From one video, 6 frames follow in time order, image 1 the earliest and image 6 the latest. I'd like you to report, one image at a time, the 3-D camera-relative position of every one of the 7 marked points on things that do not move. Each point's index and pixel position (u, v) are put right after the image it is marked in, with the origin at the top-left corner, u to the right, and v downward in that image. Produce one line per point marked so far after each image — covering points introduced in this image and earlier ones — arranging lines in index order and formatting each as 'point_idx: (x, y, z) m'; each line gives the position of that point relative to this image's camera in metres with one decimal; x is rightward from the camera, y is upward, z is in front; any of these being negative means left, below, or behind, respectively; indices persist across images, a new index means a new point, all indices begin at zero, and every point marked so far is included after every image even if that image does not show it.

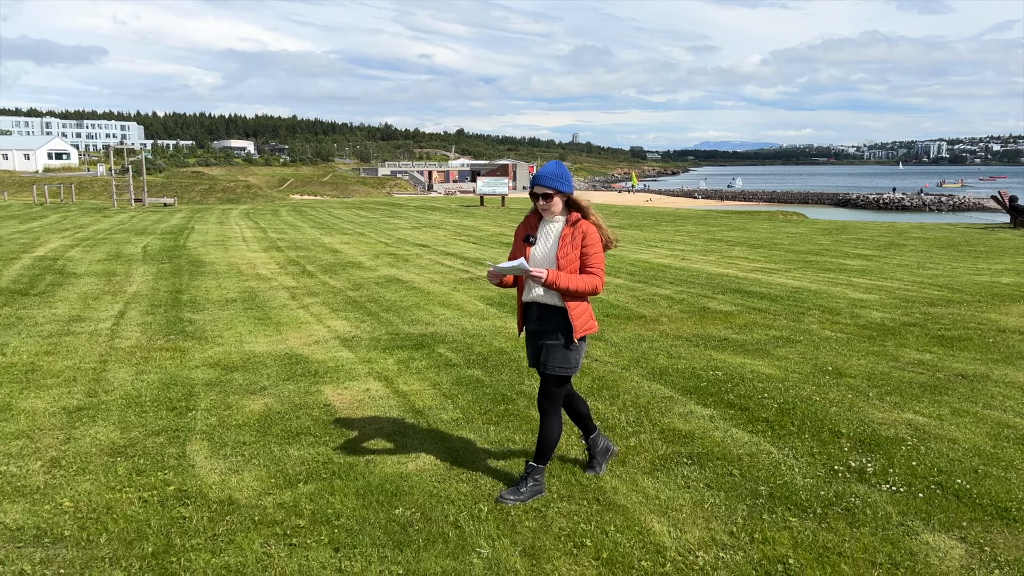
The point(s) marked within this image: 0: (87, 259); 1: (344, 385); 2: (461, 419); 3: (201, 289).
0: (-8.6, +0.6, +16.2) m
1: (-1.3, -0.7, +6.2) m
2: (-0.3, -0.9, +5.3) m
3: (-4.8, 0.0, +12.2) m
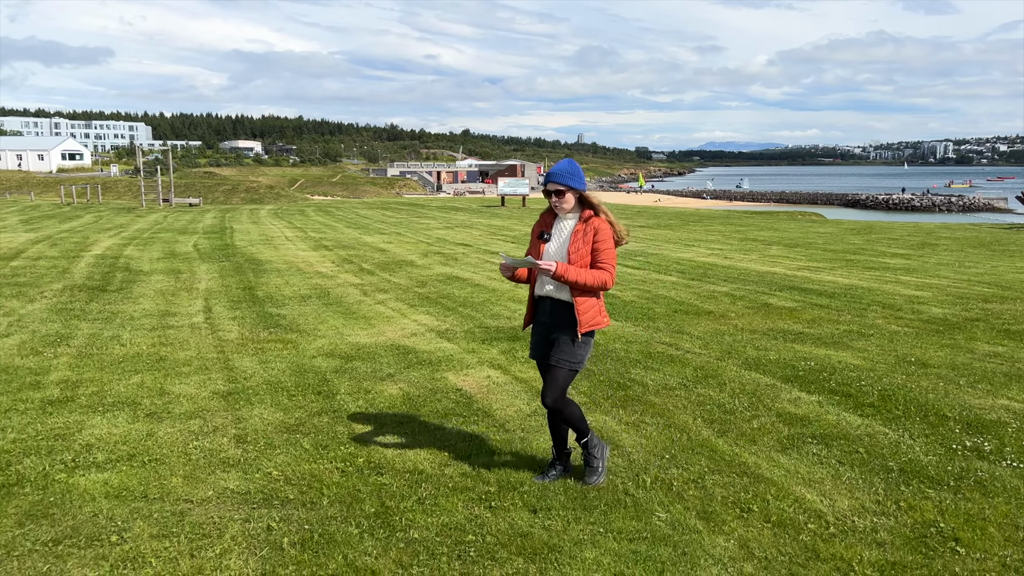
0: (-7.6, +0.7, +16.7) m
1: (-0.4, -0.7, +6.6) m
2: (+0.5, -0.8, +5.7) m
3: (-3.8, 0.0, +12.6) m
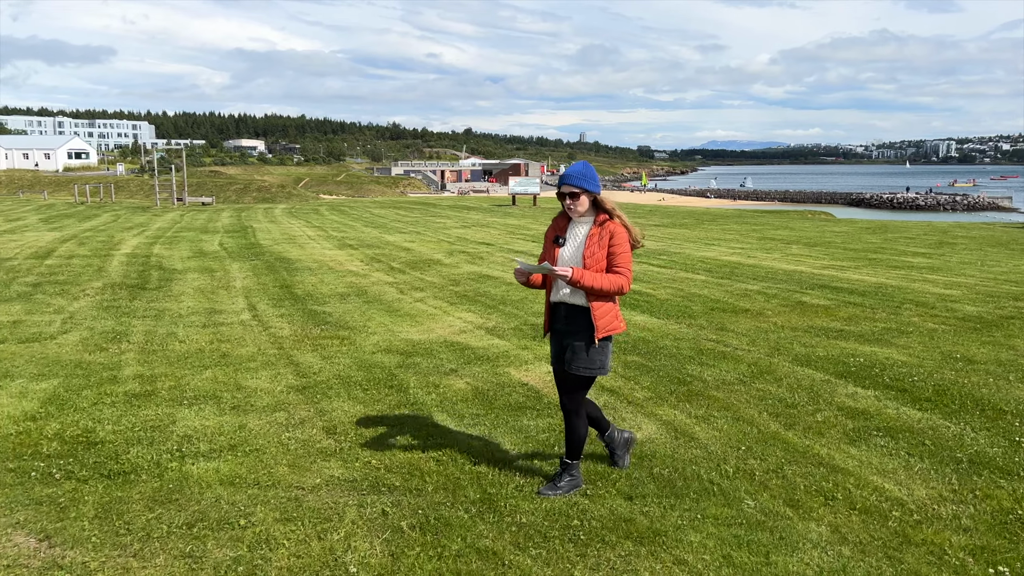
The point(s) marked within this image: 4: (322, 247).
0: (-7.1, +0.7, +16.9) m
1: (+0.1, -0.7, +6.7) m
2: (+1.0, -0.8, +5.9) m
3: (-3.3, +0.1, +12.8) m
4: (-4.5, +1.0, +18.7) m
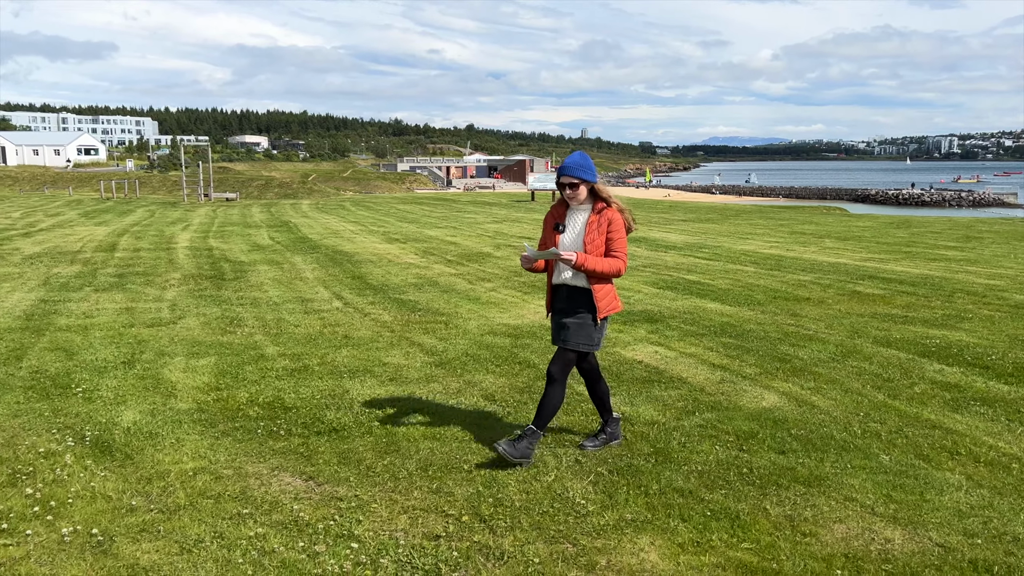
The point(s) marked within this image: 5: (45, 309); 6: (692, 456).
0: (-6.1, +0.9, +17.5) m
1: (+1.1, -0.5, +7.3) m
2: (+2.0, -0.7, +6.5) m
3: (-2.3, +0.2, +13.4) m
4: (-3.4, +1.1, +19.3) m
5: (-5.6, -0.3, +9.6) m
6: (+1.0, -1.0, +4.5) m
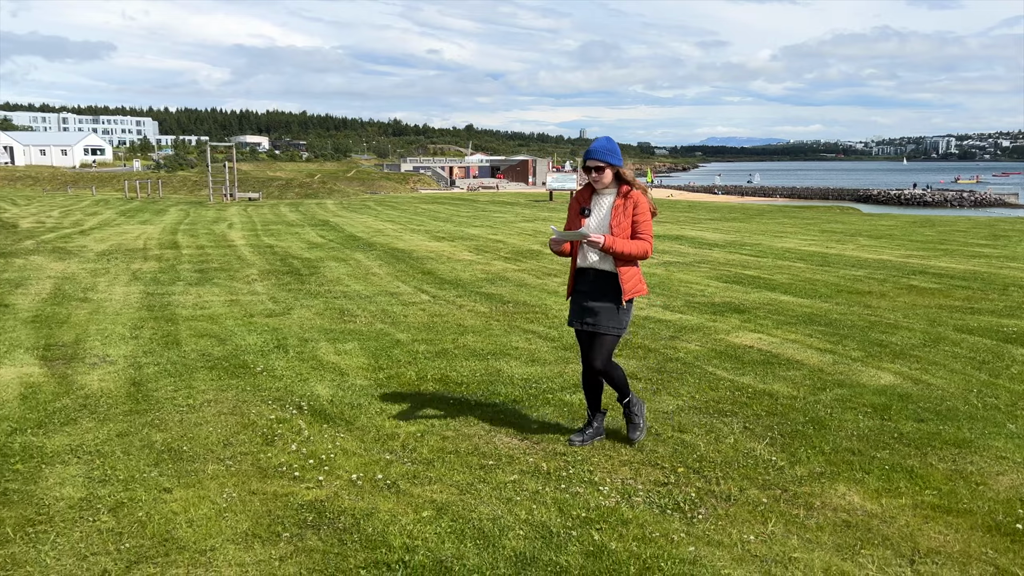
0: (-5.0, +1.0, +18.0) m
1: (+2.2, -0.5, +7.9) m
2: (+3.1, -0.6, +7.0) m
3: (-1.2, +0.3, +14.0) m
4: (-2.3, +1.2, +19.9) m
5: (-4.5, -0.2, +10.1) m
6: (+2.1, -0.9, +5.1) m
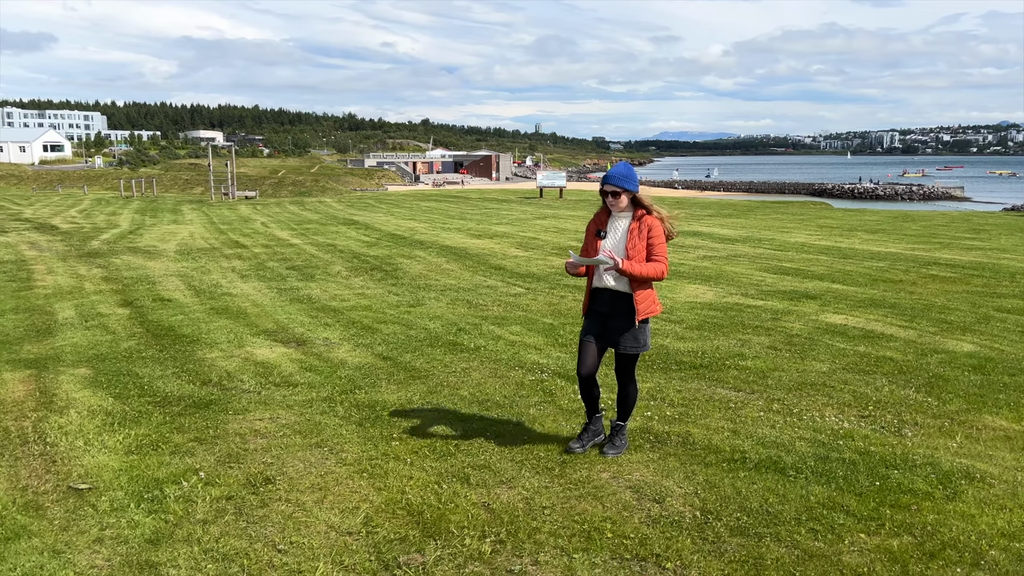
0: (-4.0, +1.1, +19.3) m
1: (+3.7, -0.3, +9.5) m
2: (+4.7, -0.5, +8.7) m
3: (0.0, +0.4, +15.4) m
4: (-1.4, +1.4, +21.3) m
5: (-3.1, -0.1, +11.4) m
6: (+3.8, -0.8, +6.7) m
